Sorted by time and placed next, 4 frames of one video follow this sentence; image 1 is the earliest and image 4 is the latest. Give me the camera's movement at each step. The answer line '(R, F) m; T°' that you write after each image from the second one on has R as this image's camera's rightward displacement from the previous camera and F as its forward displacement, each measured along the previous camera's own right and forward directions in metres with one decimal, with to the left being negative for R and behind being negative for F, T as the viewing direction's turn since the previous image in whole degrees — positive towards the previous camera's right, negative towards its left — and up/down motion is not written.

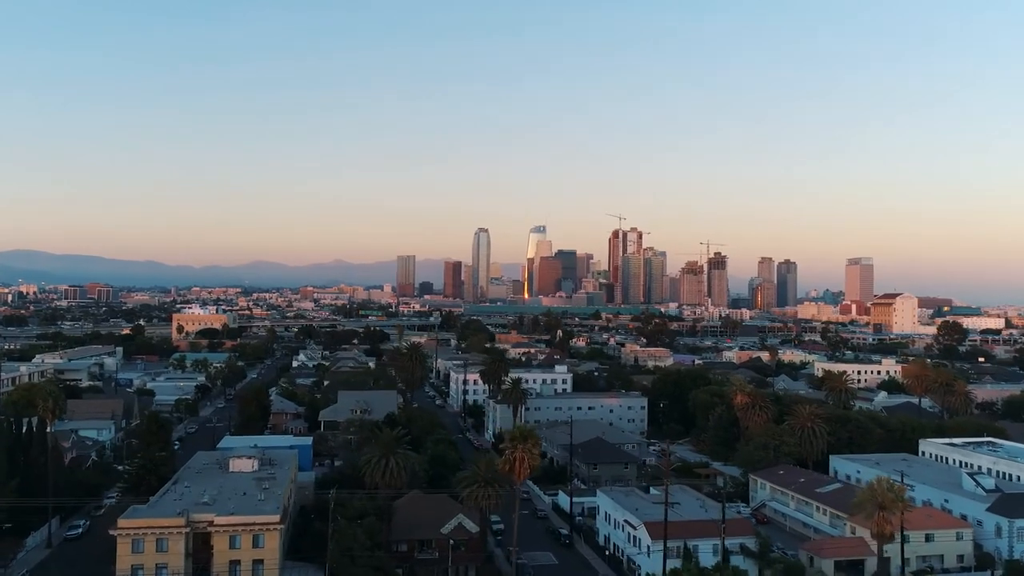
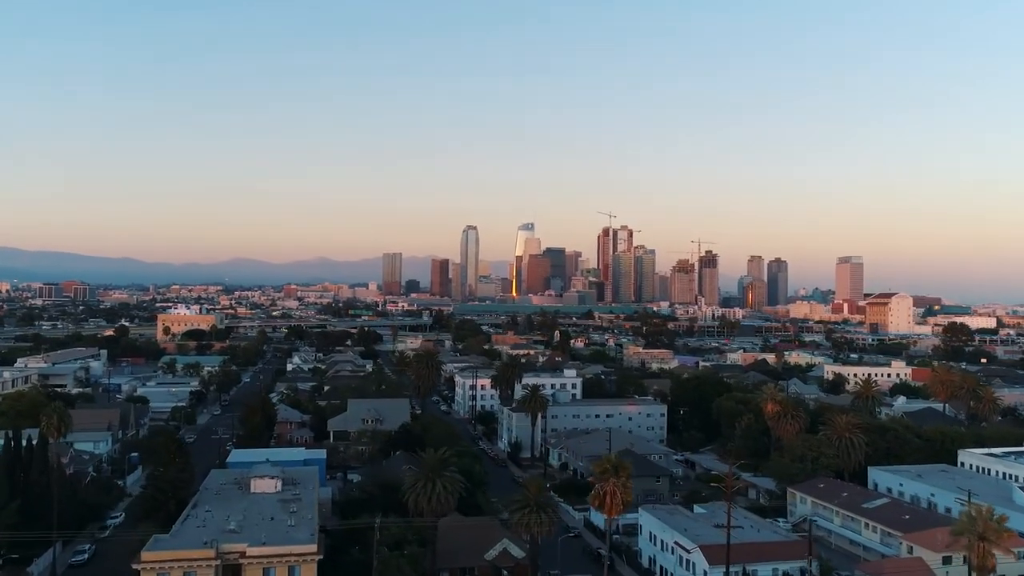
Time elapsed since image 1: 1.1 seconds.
(-1.4, +1.1) m; +1°
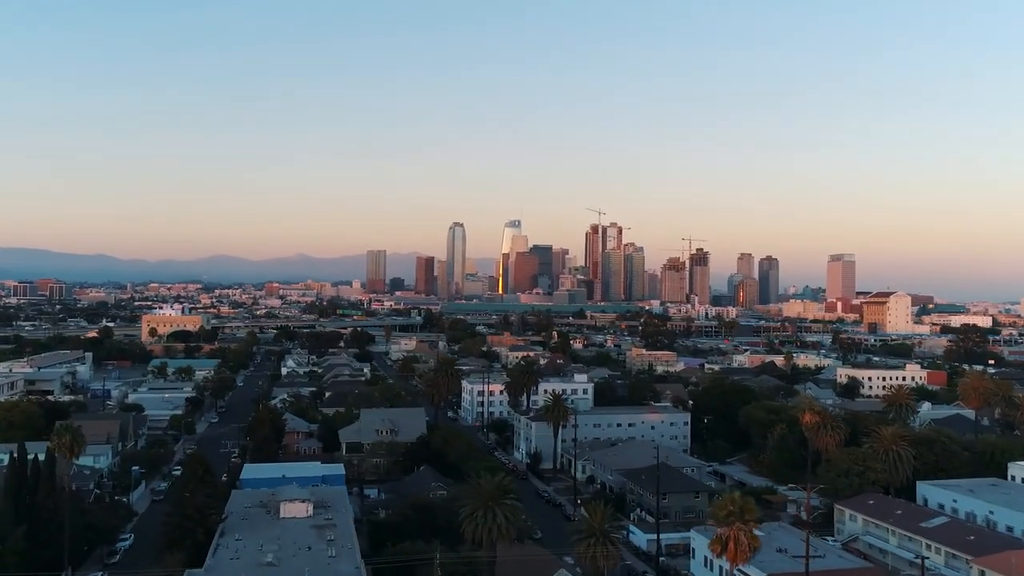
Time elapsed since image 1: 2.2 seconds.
(-1.5, +1.3) m; +1°
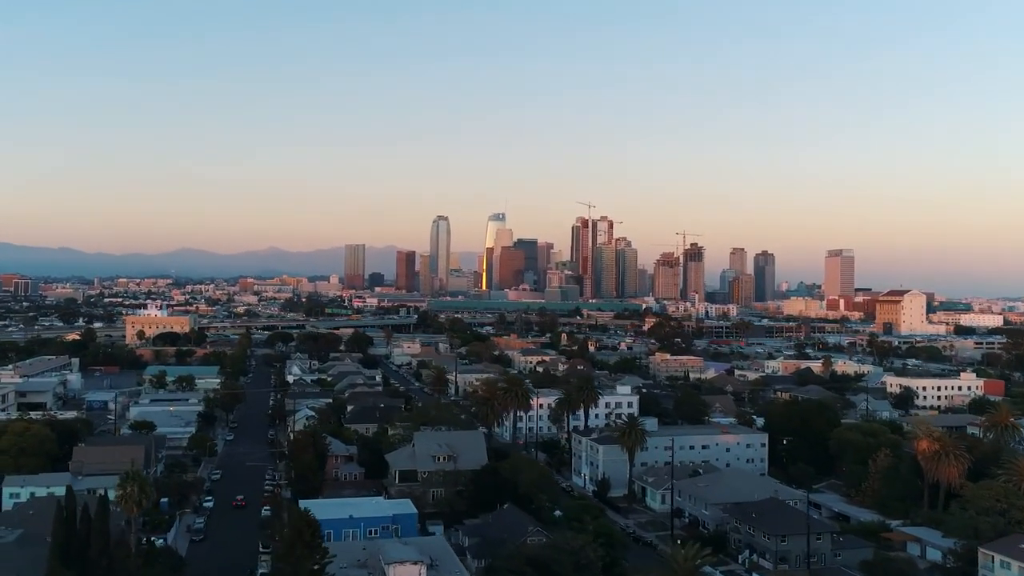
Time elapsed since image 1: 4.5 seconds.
(-3.5, +2.9) m; +2°
